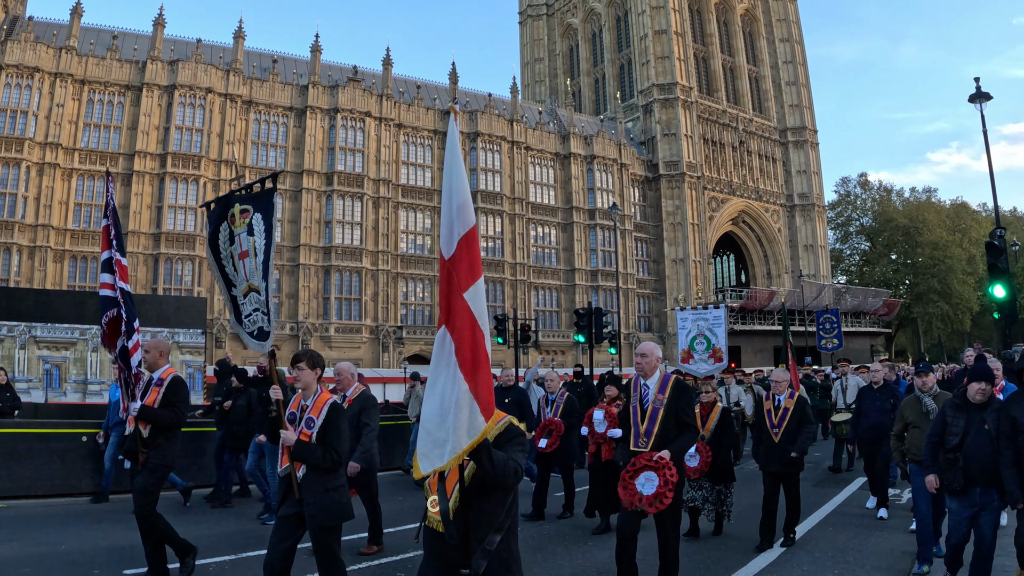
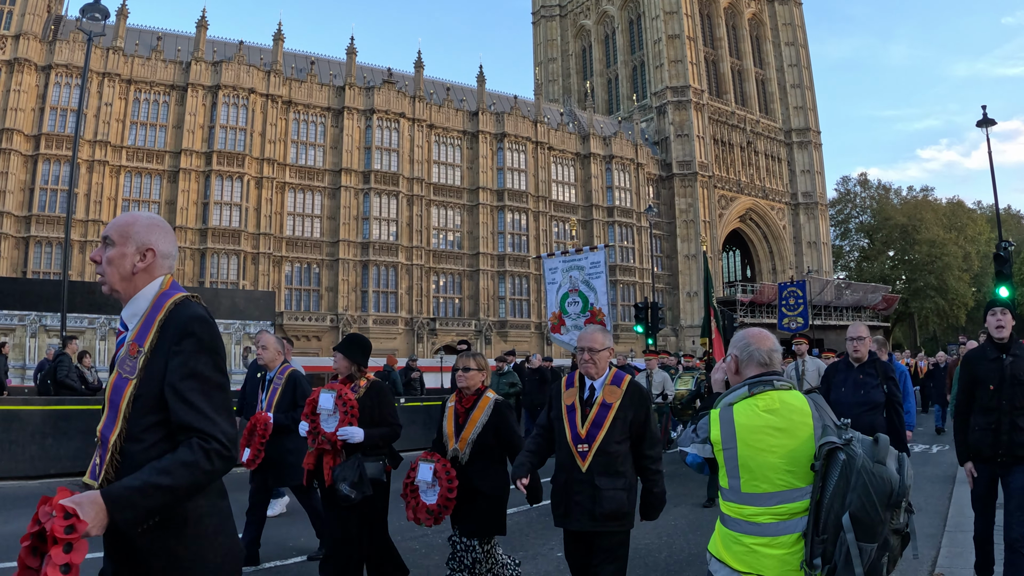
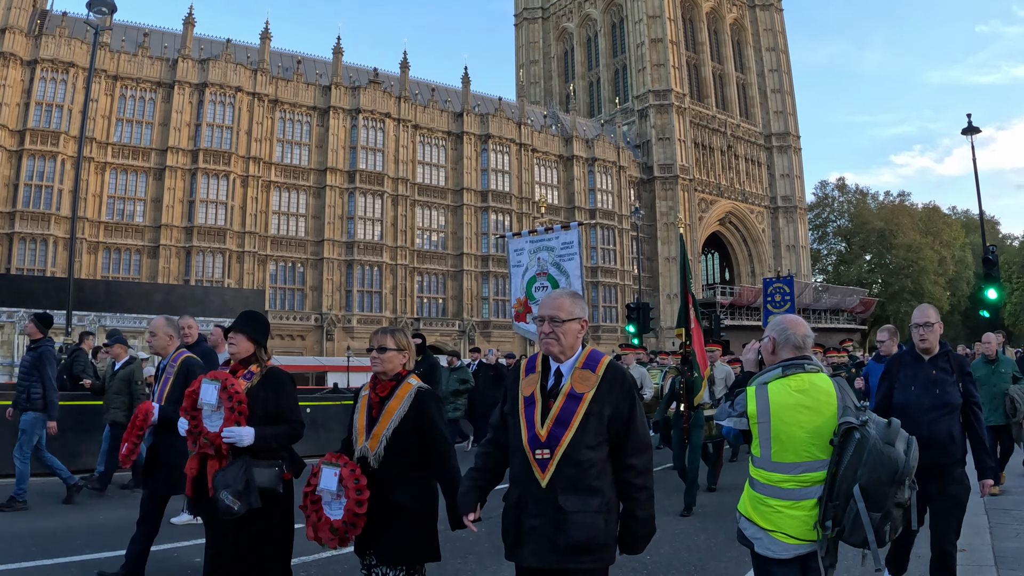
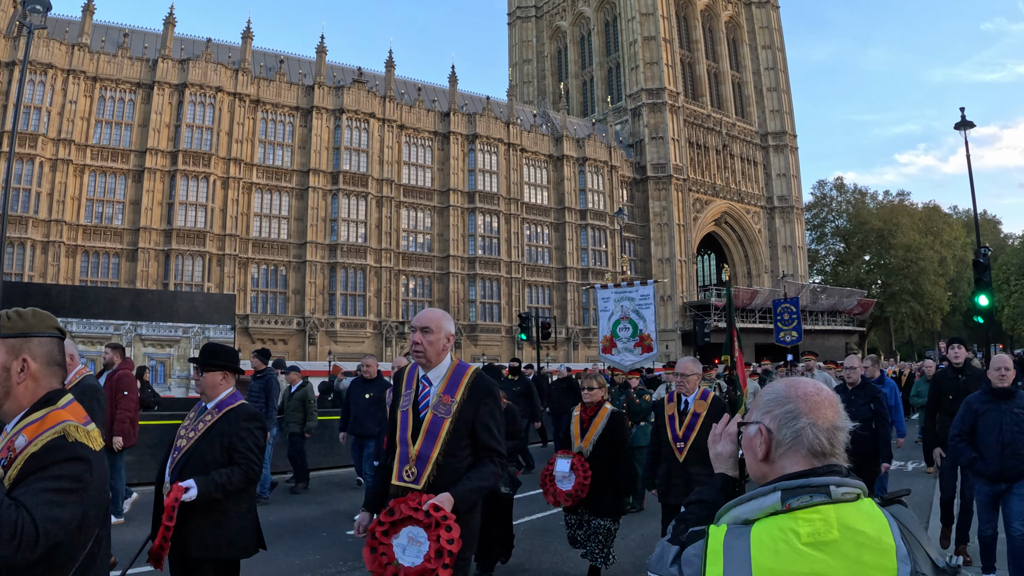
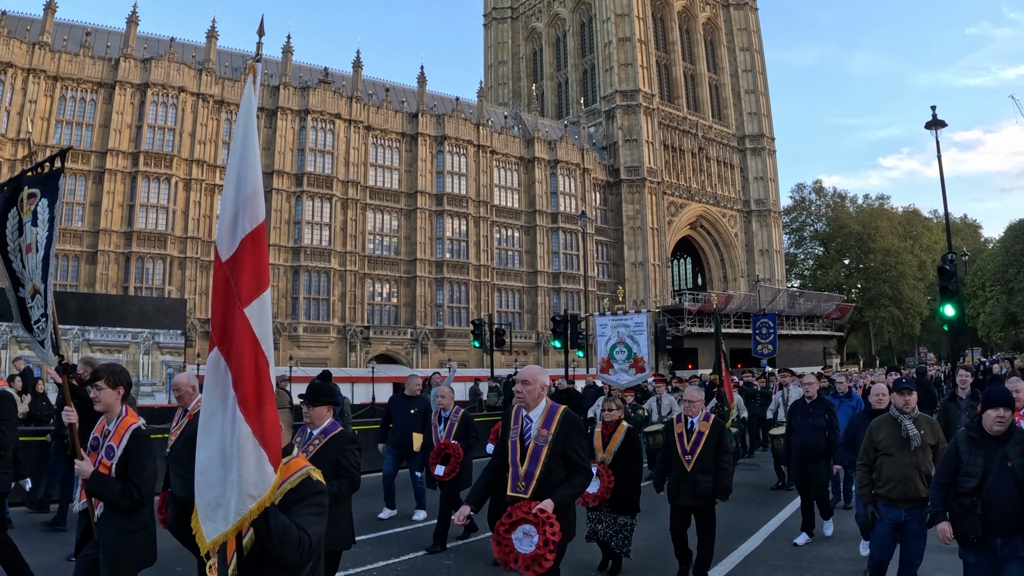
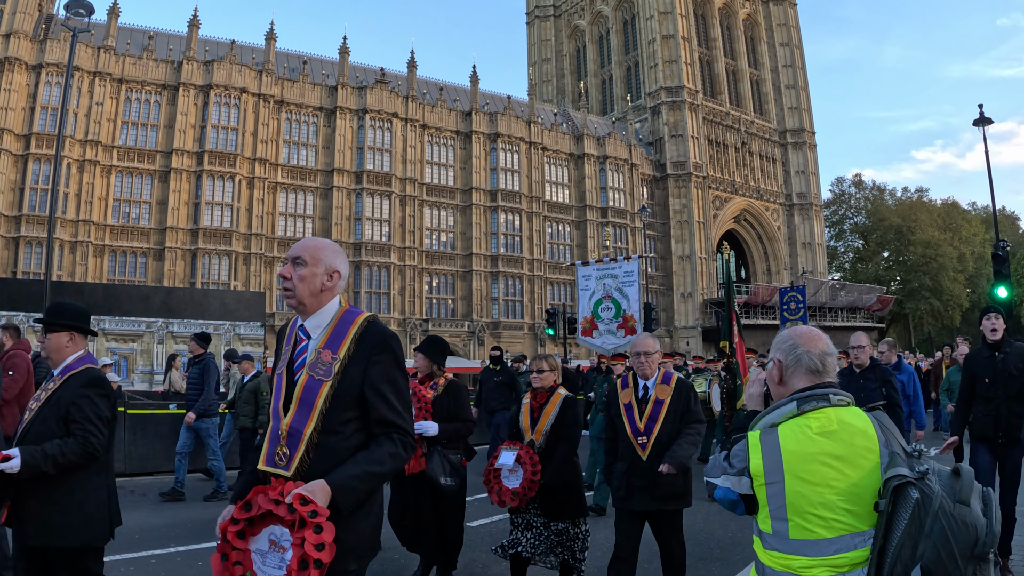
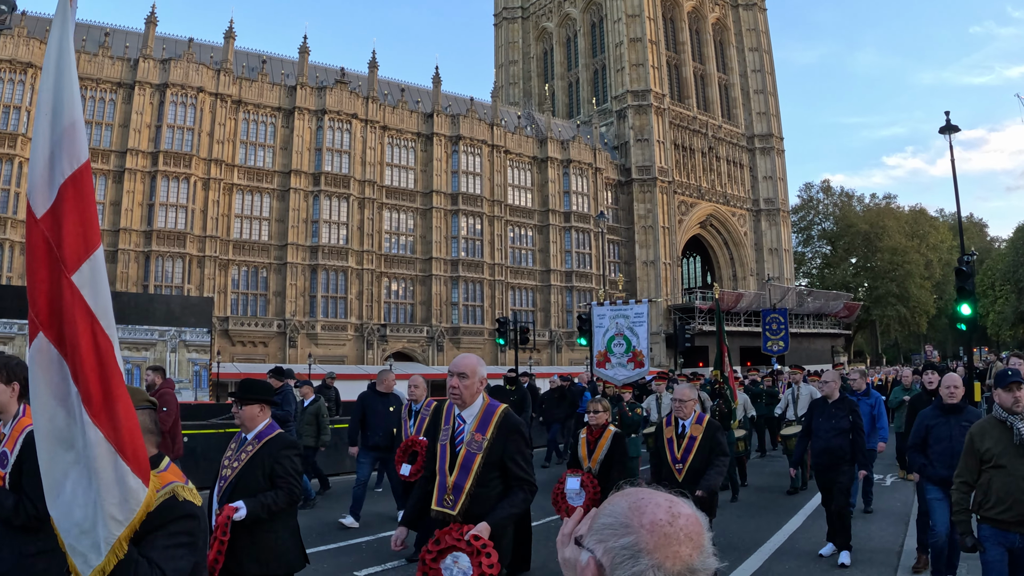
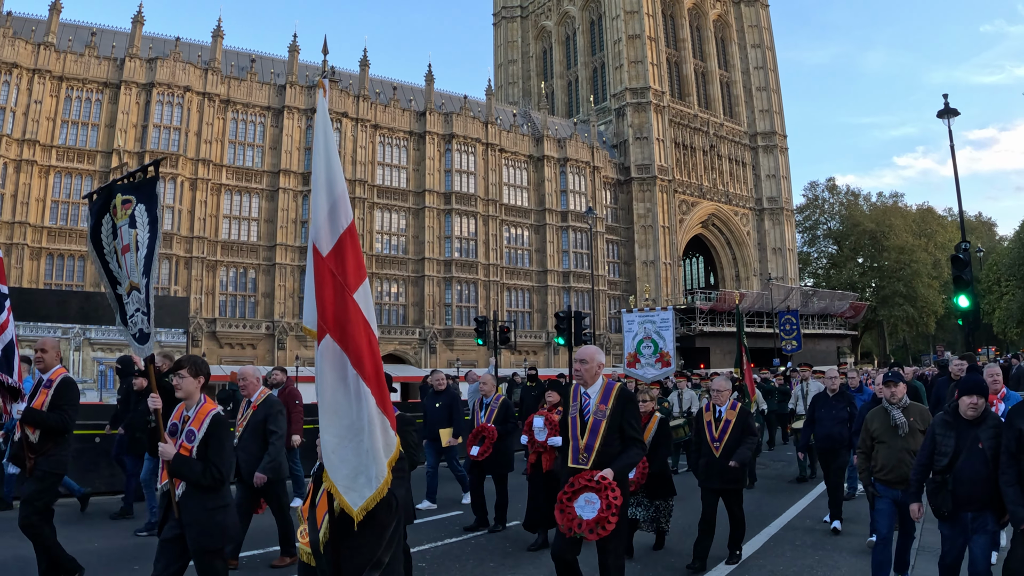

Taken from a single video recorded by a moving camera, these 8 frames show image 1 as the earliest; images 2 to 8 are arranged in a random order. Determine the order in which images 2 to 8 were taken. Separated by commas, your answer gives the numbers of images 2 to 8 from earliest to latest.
8, 5, 7, 4, 6, 2, 3
